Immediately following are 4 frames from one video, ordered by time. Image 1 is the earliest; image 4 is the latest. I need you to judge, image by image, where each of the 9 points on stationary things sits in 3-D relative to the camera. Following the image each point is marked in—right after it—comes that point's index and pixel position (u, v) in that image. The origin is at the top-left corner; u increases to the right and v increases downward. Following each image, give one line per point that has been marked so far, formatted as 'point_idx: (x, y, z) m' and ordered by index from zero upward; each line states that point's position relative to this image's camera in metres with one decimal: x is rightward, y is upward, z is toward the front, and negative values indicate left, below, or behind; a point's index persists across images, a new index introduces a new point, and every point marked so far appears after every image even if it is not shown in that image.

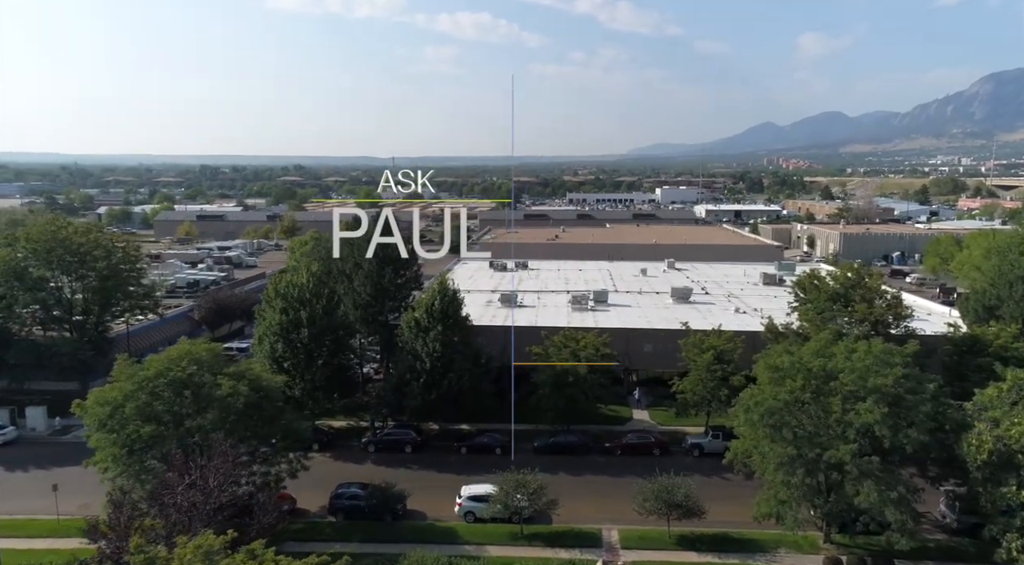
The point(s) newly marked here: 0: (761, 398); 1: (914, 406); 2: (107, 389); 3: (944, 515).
0: (+6.0, -2.8, +15.3) m
1: (+9.0, -2.8, +14.2) m
2: (-10.1, -2.7, +15.8) m
3: (+11.1, -6.0, +16.4) m
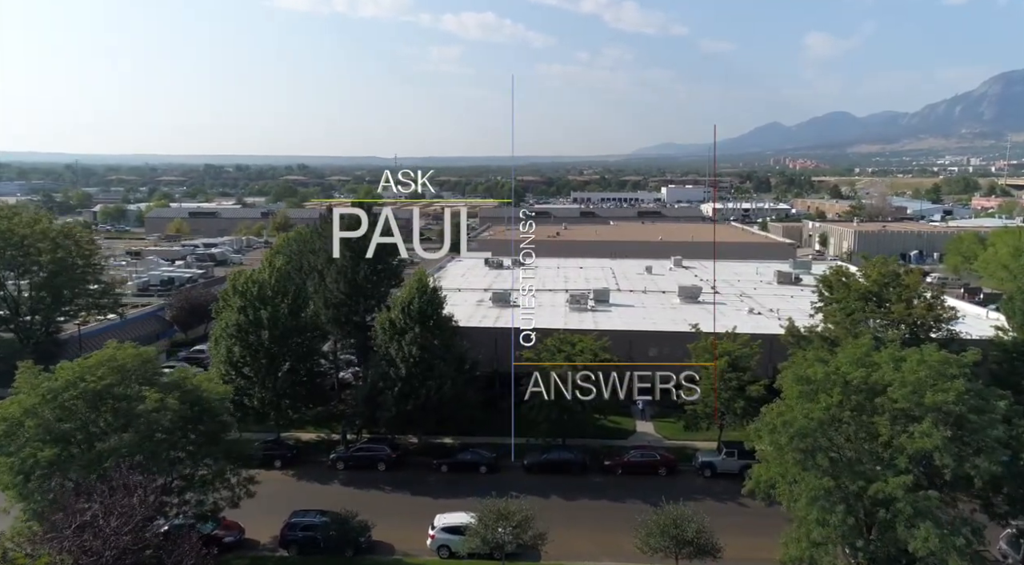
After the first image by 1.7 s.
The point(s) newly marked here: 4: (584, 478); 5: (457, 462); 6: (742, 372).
0: (+5.5, -2.7, +12.7) m
1: (+8.5, -2.6, +11.5) m
2: (-10.6, -2.5, +13.3) m
3: (+10.7, -5.9, +13.7) m
4: (+2.2, -6.0, +19.4) m
5: (-1.7, -5.6, +19.9) m
6: (+7.1, -2.8, +19.7) m
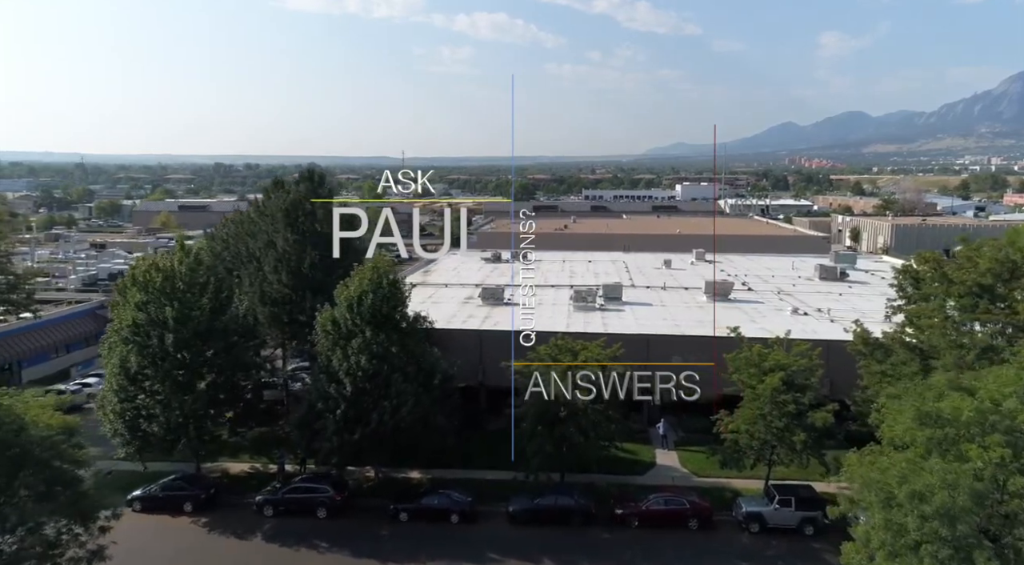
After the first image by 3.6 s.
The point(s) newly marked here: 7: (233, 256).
0: (+4.9, -2.4, +7.7) m
1: (+7.9, -2.4, +6.5) m
2: (-11.1, -2.2, +8.7) m
3: (+10.1, -5.7, +8.7) m
4: (+1.8, -5.7, +14.5) m
5: (-2.2, -5.3, +15.1) m
6: (+6.7, -2.5, +14.7) m
7: (-8.5, +0.8, +19.3) m
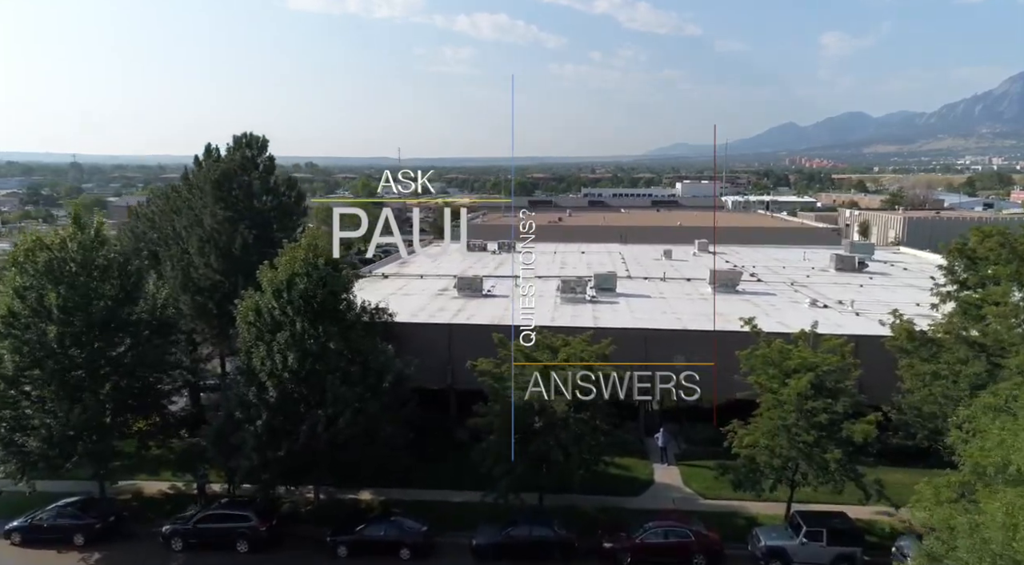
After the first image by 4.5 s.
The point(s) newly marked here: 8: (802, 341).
0: (+4.2, -2.0, +4.9) m
1: (+7.2, -2.0, +3.7) m
2: (-11.8, -1.8, +5.8) m
3: (+9.4, -5.3, +5.8) m
4: (+1.1, -5.3, +11.7) m
5: (-2.9, -5.0, +12.3) m
6: (+6.0, -2.2, +11.9) m
7: (-9.1, +1.2, +16.4) m
8: (+5.9, -1.2, +12.9) m
